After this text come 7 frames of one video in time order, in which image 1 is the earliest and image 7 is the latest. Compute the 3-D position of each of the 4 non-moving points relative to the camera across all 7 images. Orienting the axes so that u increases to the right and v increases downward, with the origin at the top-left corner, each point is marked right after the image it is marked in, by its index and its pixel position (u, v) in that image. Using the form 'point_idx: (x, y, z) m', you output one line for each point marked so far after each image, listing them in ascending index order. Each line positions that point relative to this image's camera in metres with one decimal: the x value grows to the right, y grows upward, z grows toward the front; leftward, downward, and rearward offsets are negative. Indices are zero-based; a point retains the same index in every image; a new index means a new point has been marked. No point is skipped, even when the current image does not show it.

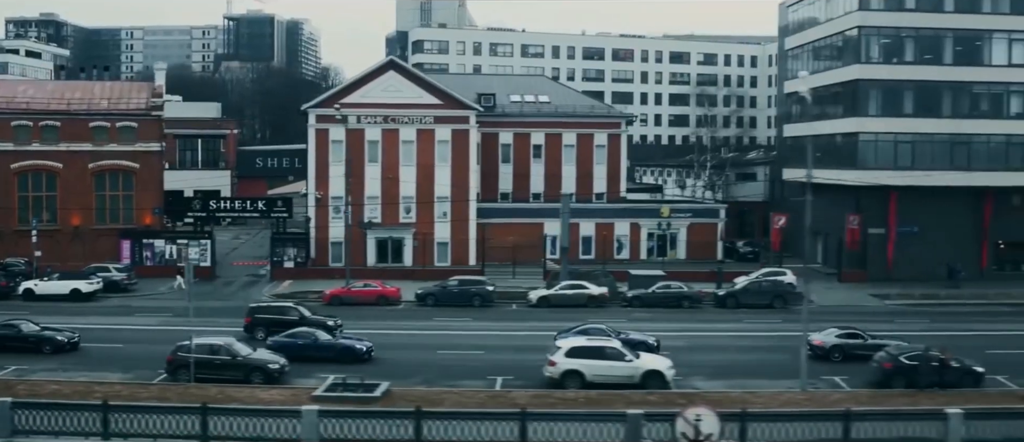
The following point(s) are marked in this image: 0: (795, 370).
0: (+6.6, -3.3, +18.8) m
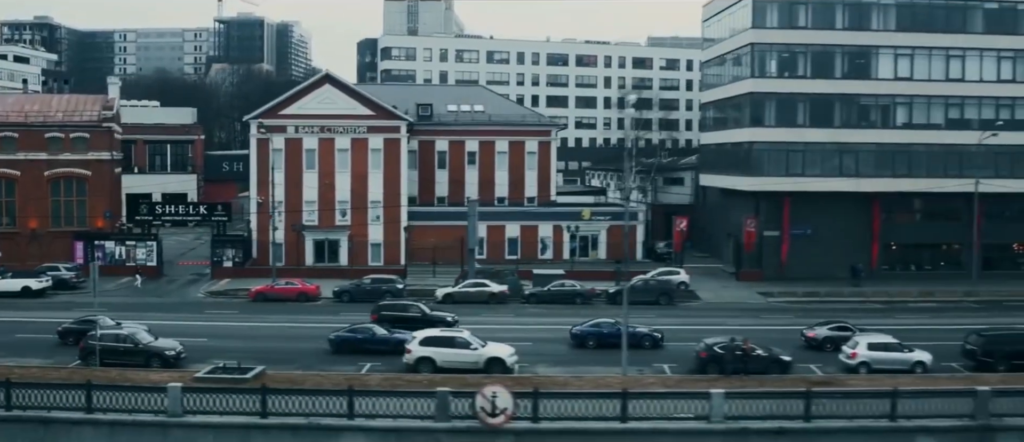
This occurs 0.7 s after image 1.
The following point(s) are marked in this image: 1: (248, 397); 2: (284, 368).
0: (+3.2, -3.5, +21.5) m
1: (-3.6, -2.9, +13.2) m
2: (-5.4, -3.5, +20.0) m
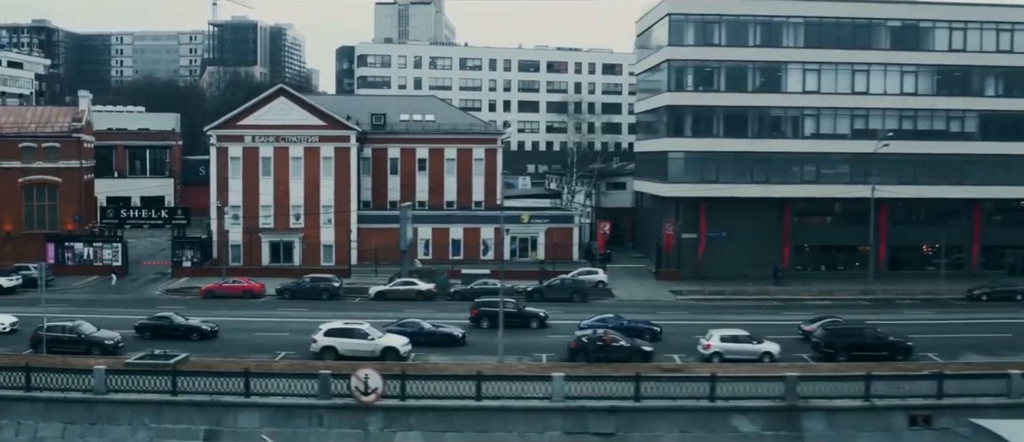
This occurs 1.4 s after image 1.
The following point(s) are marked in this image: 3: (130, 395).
0: (+0.3, -3.7, +24.4) m
1: (-6.6, -3.1, +16.1) m
2: (-8.4, -3.7, +22.9) m
3: (-7.3, -3.4, +16.0) m
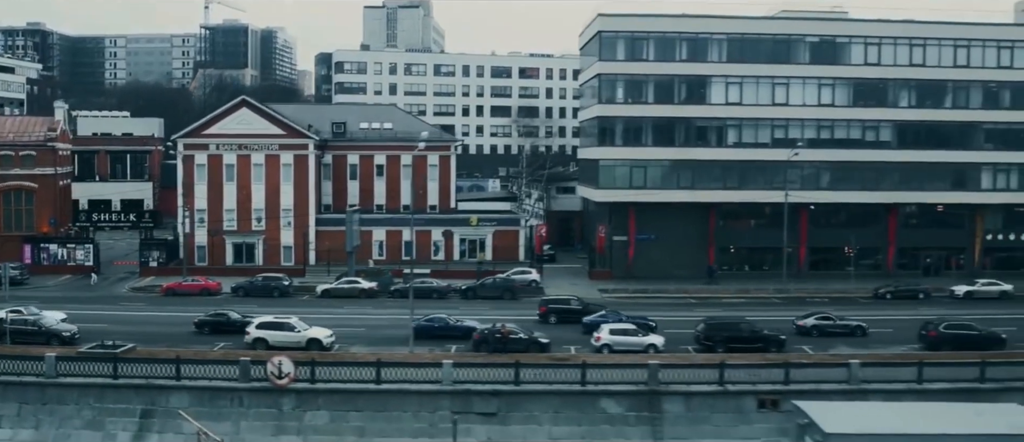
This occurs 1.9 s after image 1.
0: (-2.5, -3.8, +27.2) m
1: (-9.4, -3.3, +19.0) m
2: (-11.2, -3.8, +25.8) m
3: (-10.0, -3.6, +18.9) m
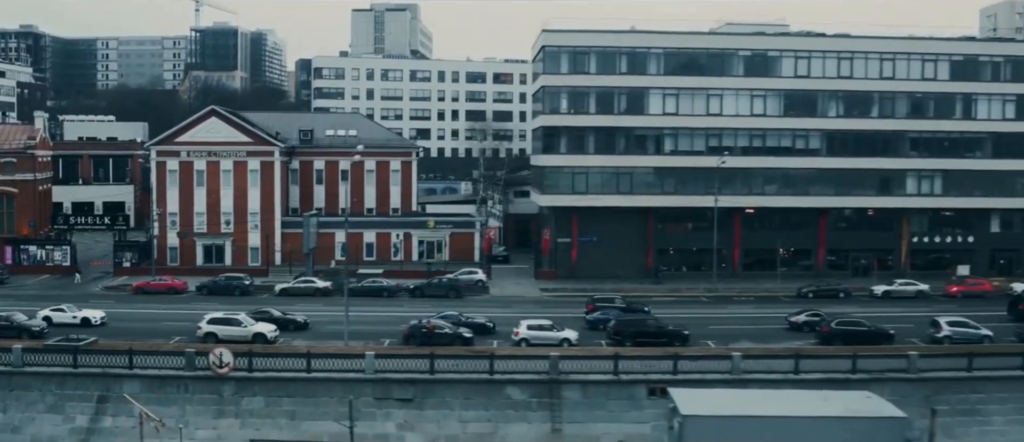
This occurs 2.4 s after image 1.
0: (-5.0, -4.0, +30.0) m
1: (-11.9, -3.5, +21.8) m
2: (-13.7, -4.0, +28.6) m
3: (-12.6, -3.8, +21.7) m
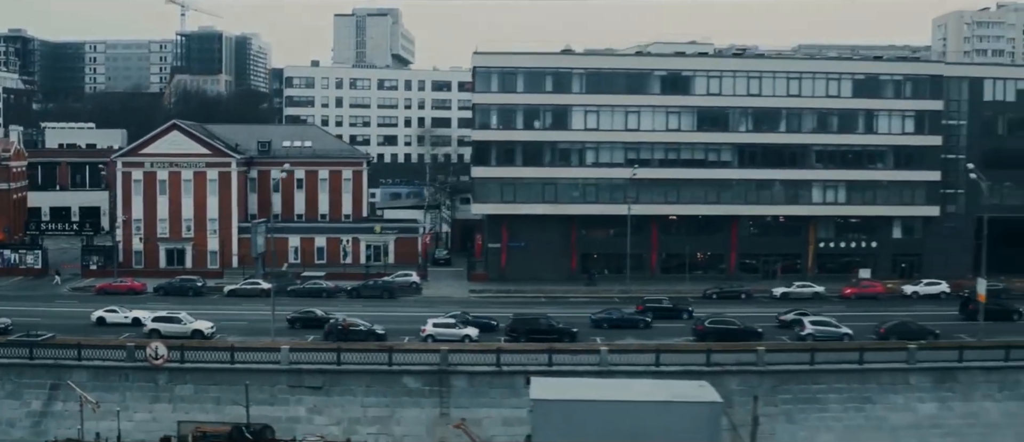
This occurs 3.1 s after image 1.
0: (-8.7, -4.5, +34.0) m
1: (-15.5, -3.9, +25.8) m
2: (-17.4, -4.5, +32.6) m
3: (-16.2, -4.2, +25.7) m
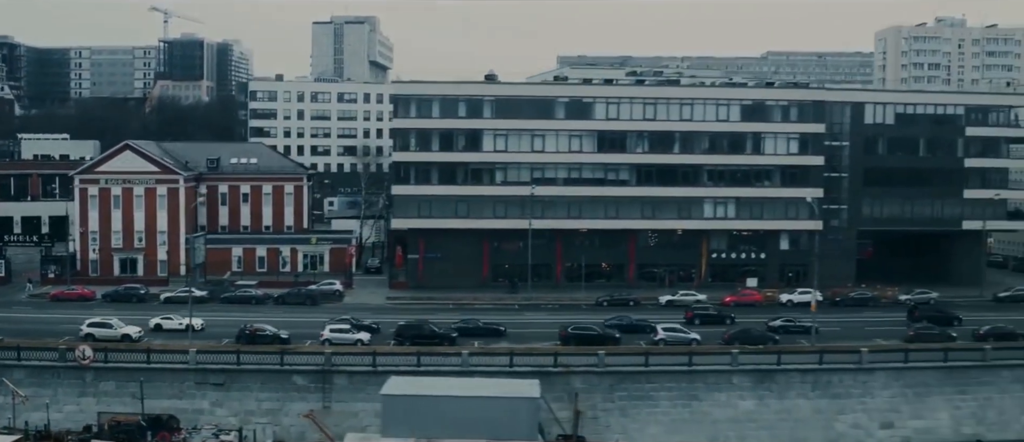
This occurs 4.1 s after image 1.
0: (-13.9, -5.4, +39.3) m
1: (-20.8, -4.8, +31.1) m
2: (-22.6, -5.3, +37.9) m
3: (-21.5, -5.2, +31.0) m
